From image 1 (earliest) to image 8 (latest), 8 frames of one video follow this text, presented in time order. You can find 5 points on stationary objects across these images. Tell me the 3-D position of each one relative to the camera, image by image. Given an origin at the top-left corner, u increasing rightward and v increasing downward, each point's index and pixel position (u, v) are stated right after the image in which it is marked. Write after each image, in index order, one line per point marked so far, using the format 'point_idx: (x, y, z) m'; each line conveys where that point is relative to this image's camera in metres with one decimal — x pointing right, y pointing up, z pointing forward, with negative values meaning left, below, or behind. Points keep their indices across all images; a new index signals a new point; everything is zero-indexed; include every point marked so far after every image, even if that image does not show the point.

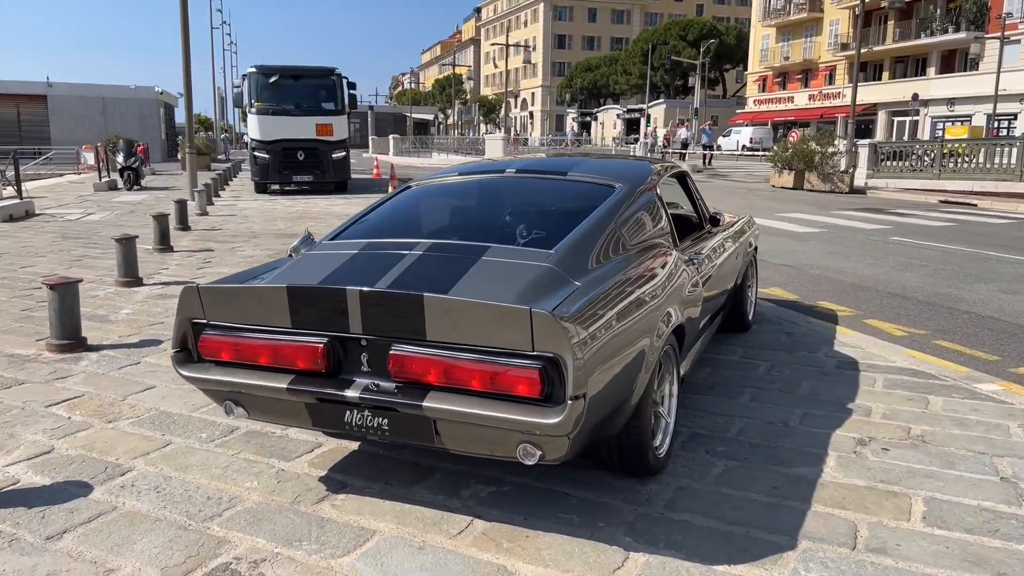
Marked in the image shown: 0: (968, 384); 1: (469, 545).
0: (+2.7, -0.6, +4.7) m
1: (-0.2, -0.9, +2.9) m
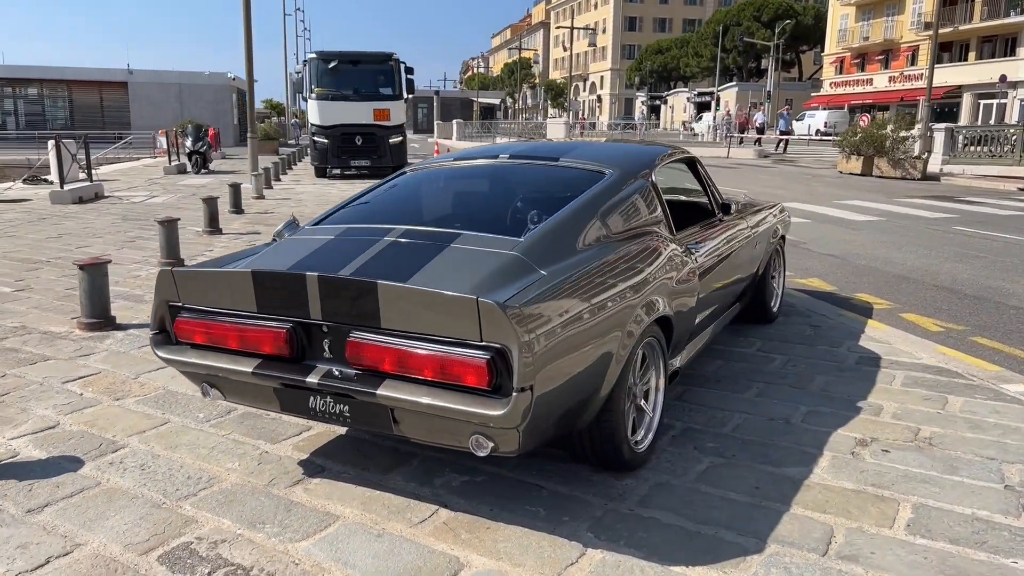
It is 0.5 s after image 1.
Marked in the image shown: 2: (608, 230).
0: (+2.7, -0.5, +4.5) m
1: (-0.3, -0.9, +2.9) m
2: (+0.4, +0.2, +3.4) m
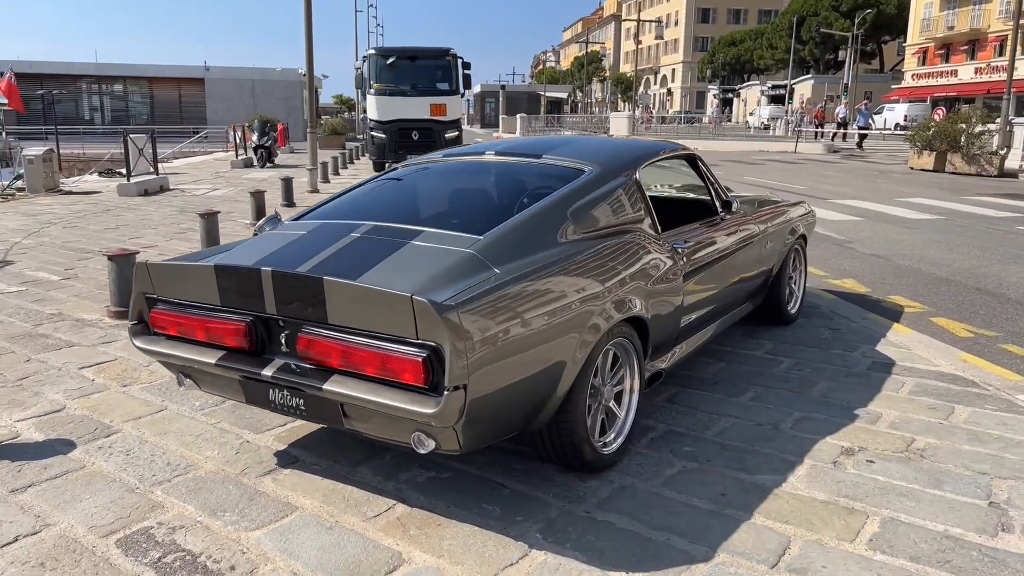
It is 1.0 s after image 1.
0: (+2.6, -0.6, +4.2) m
1: (-0.5, -0.9, +2.9) m
2: (+0.3, +0.3, +3.4) m
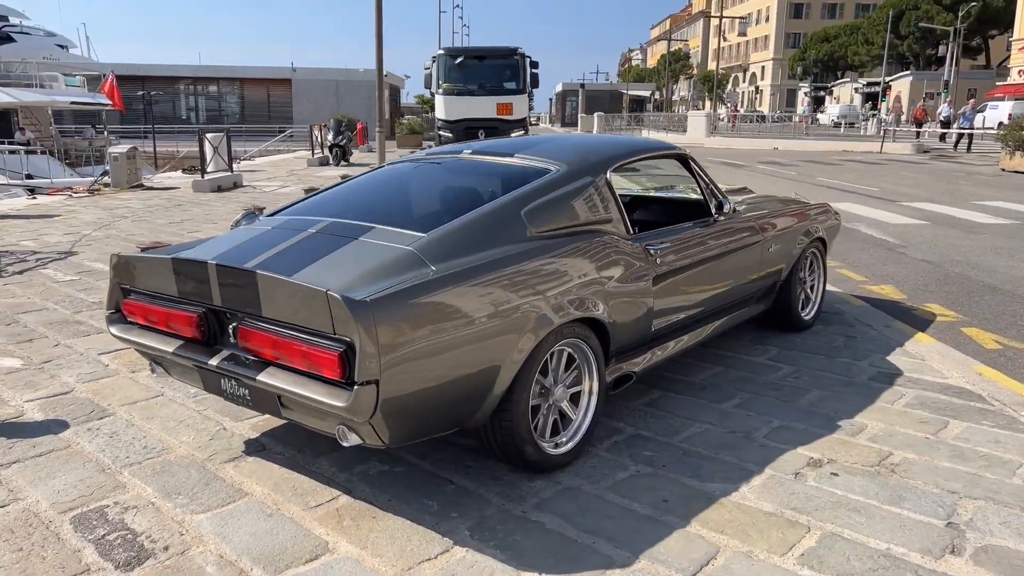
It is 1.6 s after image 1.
0: (+2.5, -0.6, +4.0) m
1: (-0.7, -0.9, +3.0) m
2: (+0.1, +0.3, +3.3) m
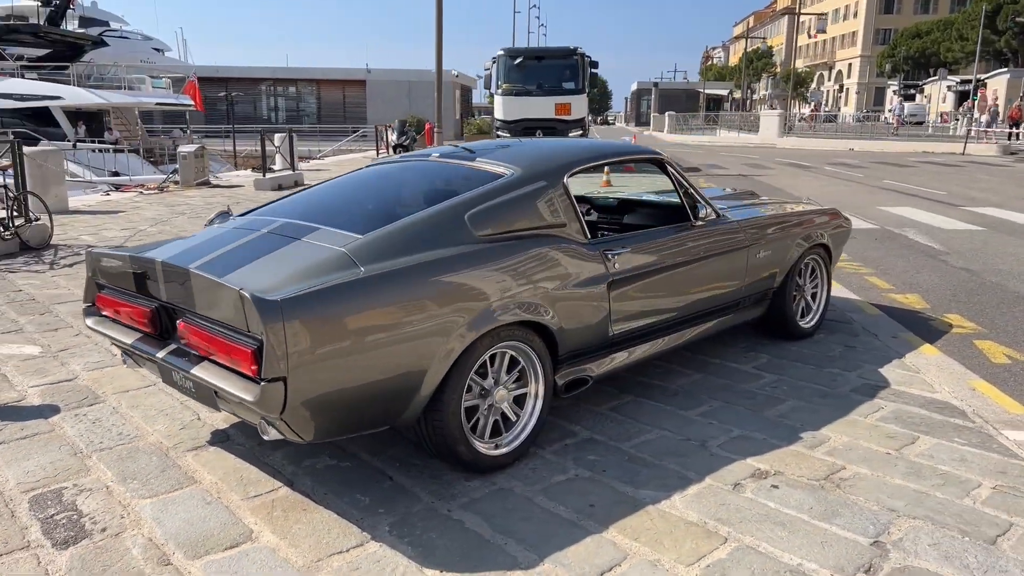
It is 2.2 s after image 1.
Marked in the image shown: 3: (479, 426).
0: (+2.3, -0.7, +3.8) m
1: (-1.0, -0.9, +3.1) m
2: (-0.2, +0.2, +3.4) m
3: (-0.1, -0.6, +3.4) m
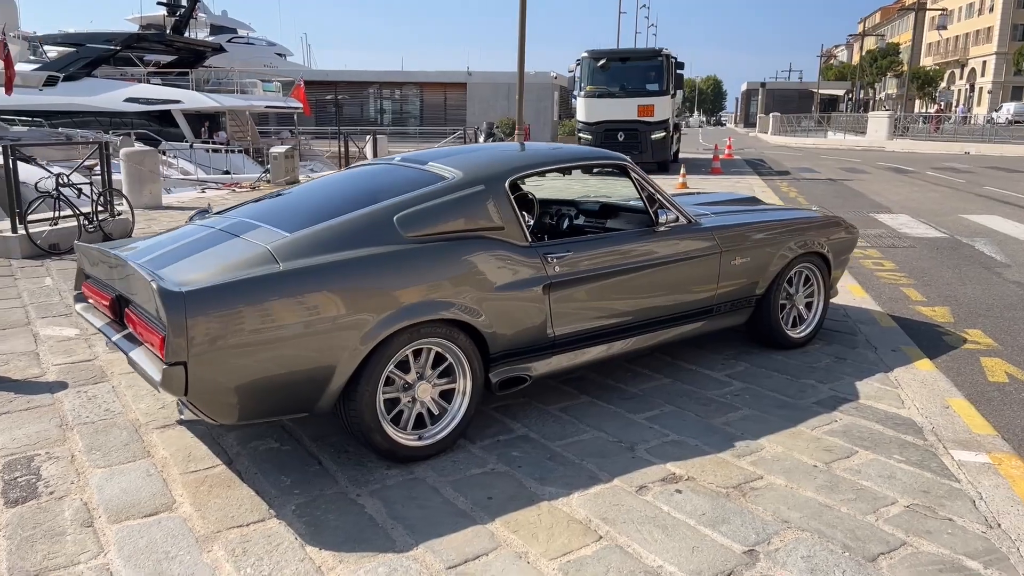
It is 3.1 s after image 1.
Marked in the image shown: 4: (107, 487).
0: (+2.0, -0.7, +3.6) m
1: (-1.4, -0.8, +3.4) m
2: (-0.5, +0.3, +3.6) m
3: (-0.5, -0.6, +3.5) m
4: (-1.7, -0.8, +3.4) m
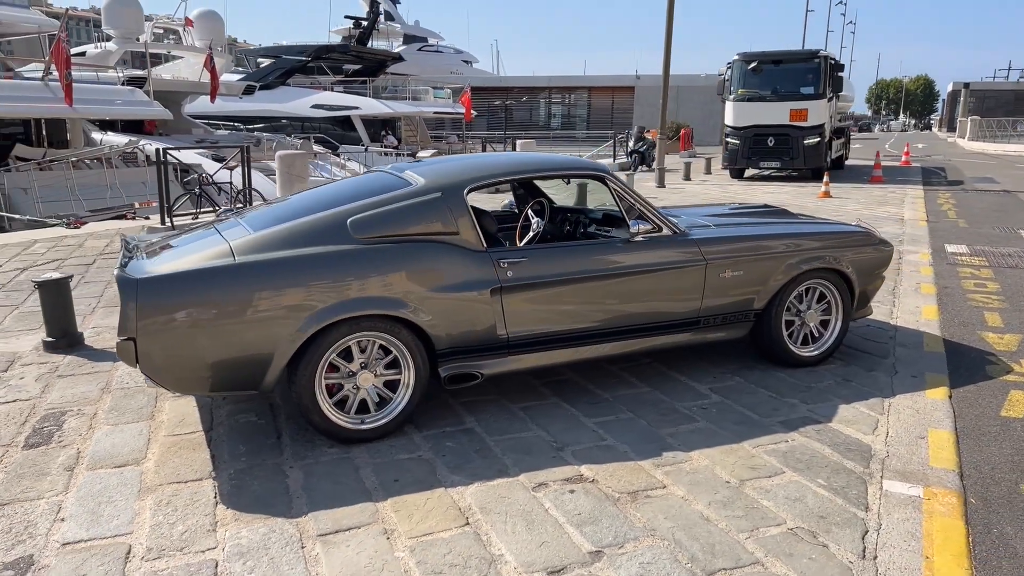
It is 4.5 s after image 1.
0: (+1.6, -0.8, +3.5) m
1: (-1.8, -0.8, +4.0) m
2: (-0.8, +0.3, +3.9) m
3: (-0.8, -0.6, +3.9) m
4: (-2.1, -0.8, +4.0) m
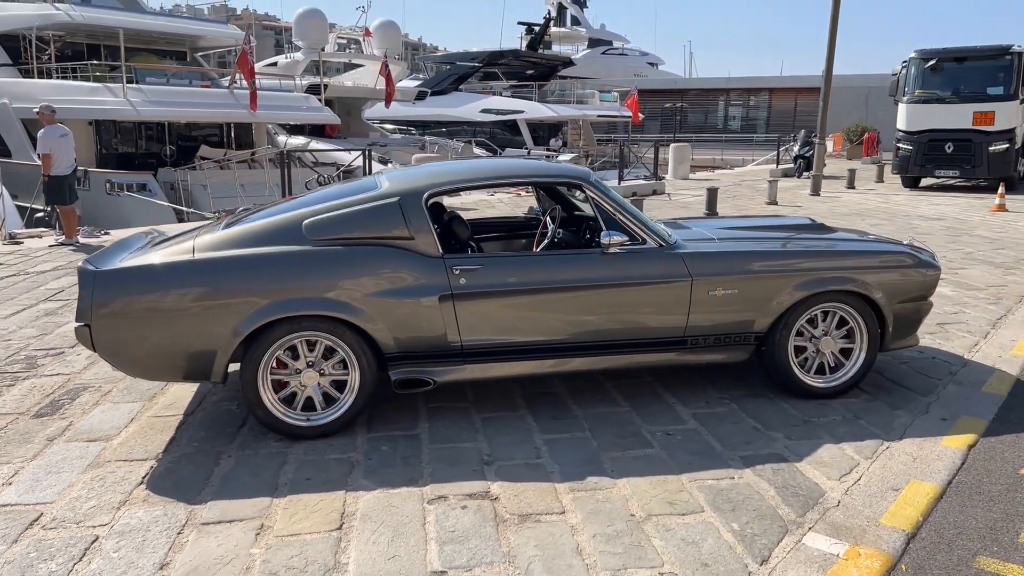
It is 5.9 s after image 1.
0: (+1.2, -0.9, +3.1) m
1: (-2.0, -0.7, +4.3) m
2: (-1.0, +0.3, +4.1) m
3: (-1.1, -0.6, +4.0) m
4: (-2.3, -0.7, +4.4) m
